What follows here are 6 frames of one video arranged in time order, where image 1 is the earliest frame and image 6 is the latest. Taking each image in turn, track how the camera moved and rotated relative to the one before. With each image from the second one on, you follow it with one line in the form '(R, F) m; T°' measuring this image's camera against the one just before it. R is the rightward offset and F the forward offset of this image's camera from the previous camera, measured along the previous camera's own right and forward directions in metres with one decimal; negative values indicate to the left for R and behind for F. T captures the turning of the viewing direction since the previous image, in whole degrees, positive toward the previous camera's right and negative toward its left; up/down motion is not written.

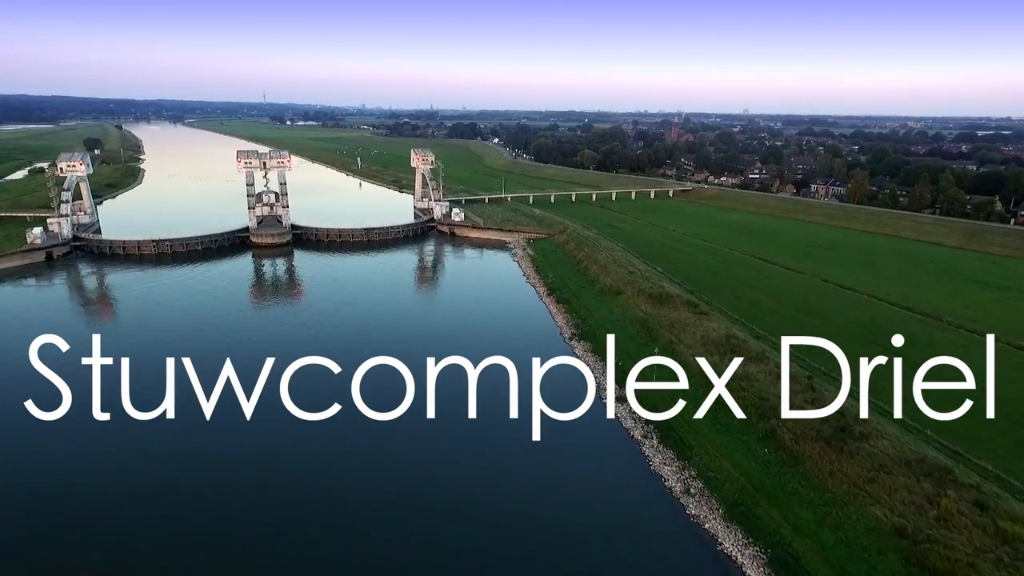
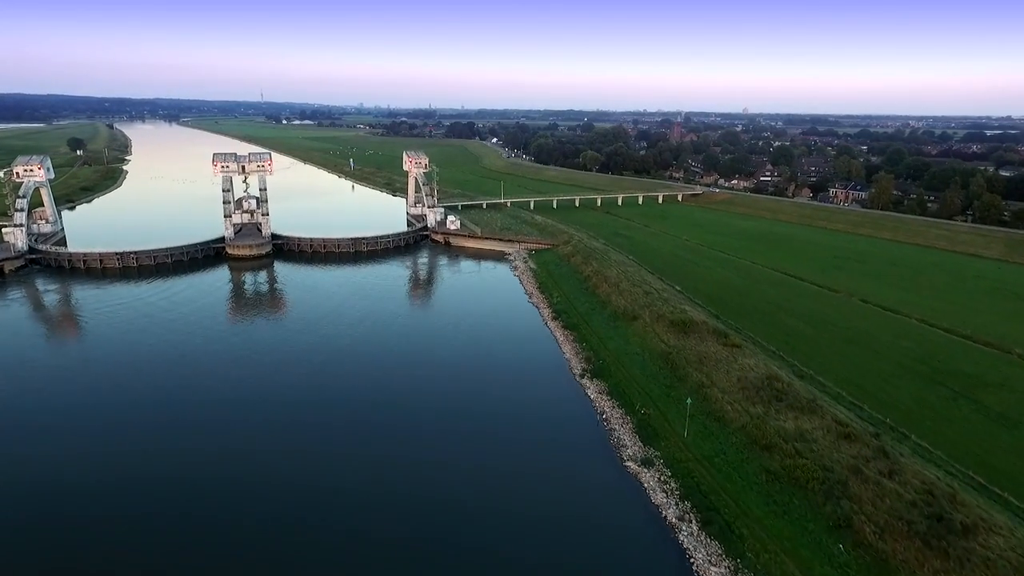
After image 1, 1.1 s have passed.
(-0.1, +2.8) m; 0°
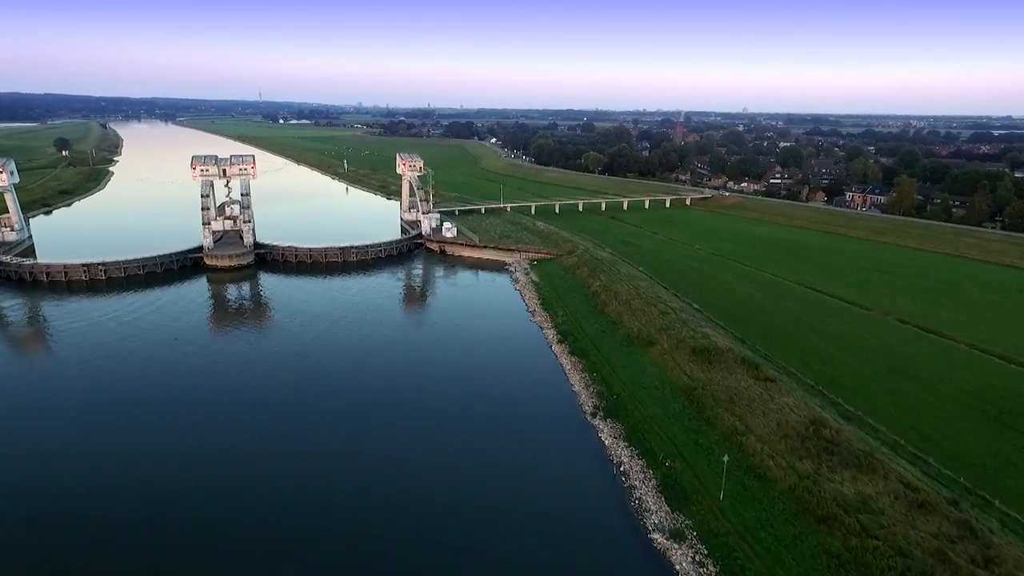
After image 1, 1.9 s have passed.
(-0.1, +2.2) m; 0°
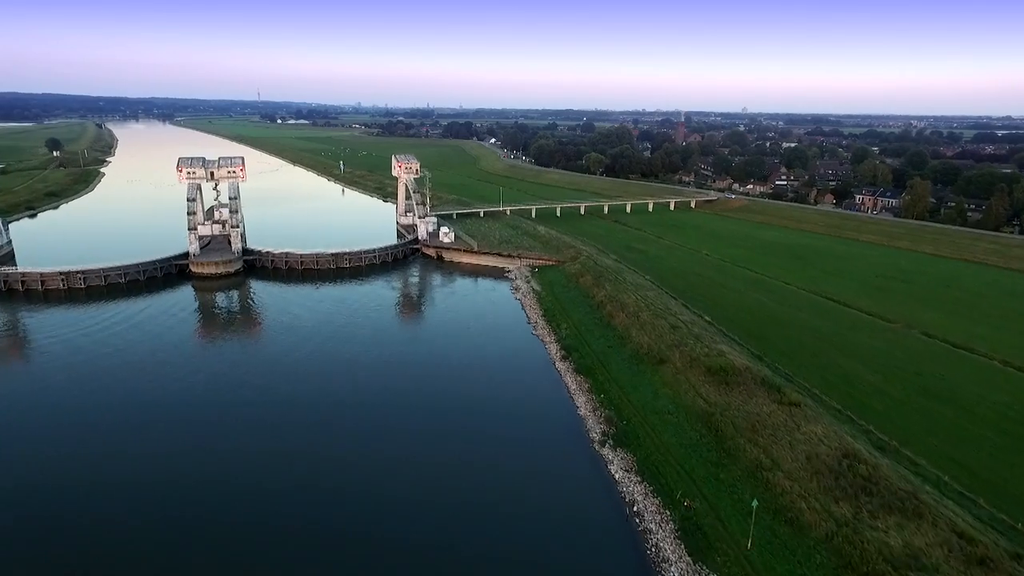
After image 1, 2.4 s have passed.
(0.0, +1.3) m; 0°
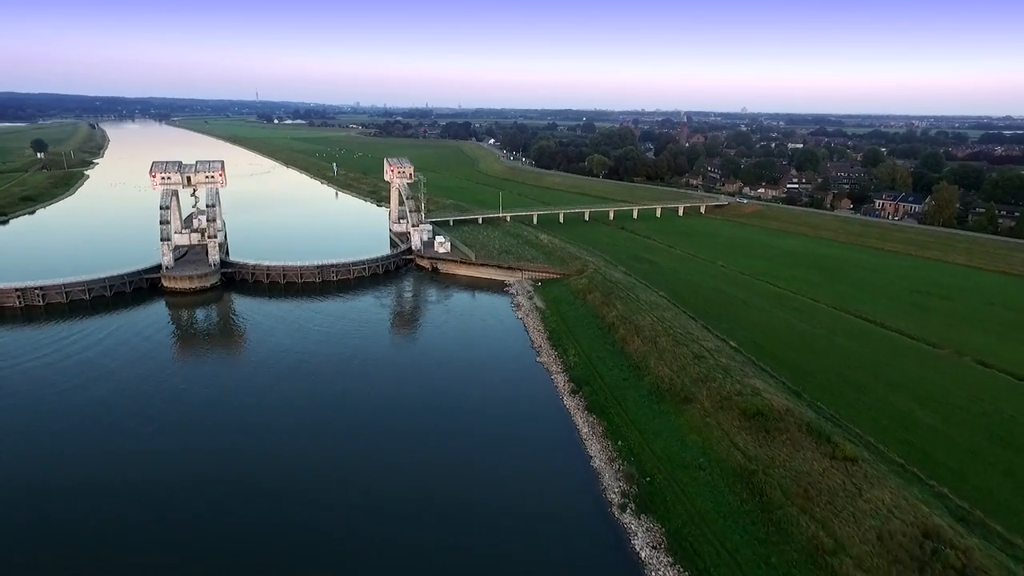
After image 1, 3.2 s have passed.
(-0.1, +2.2) m; 0°
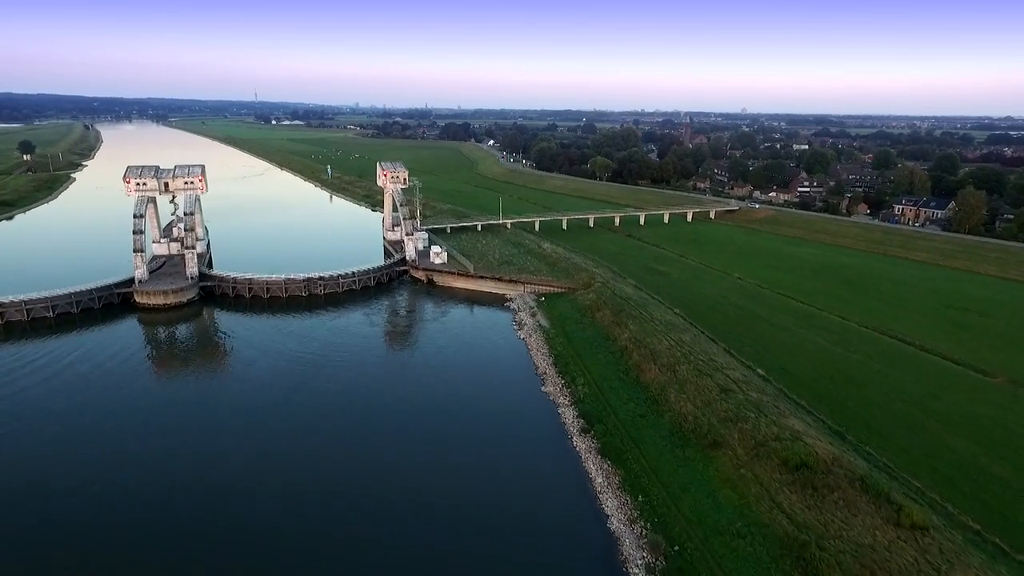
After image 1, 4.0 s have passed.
(-0.1, +1.9) m; 0°
